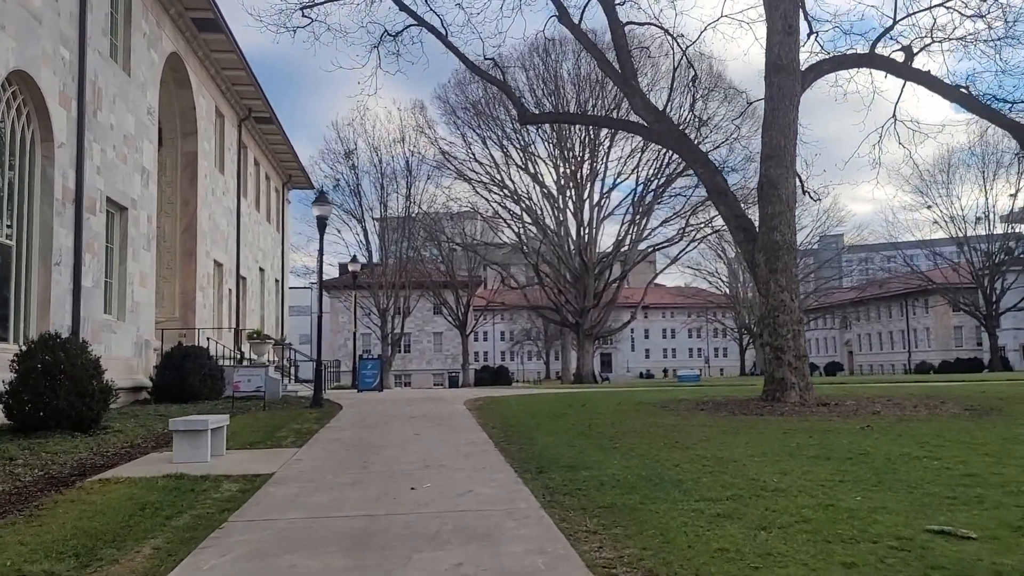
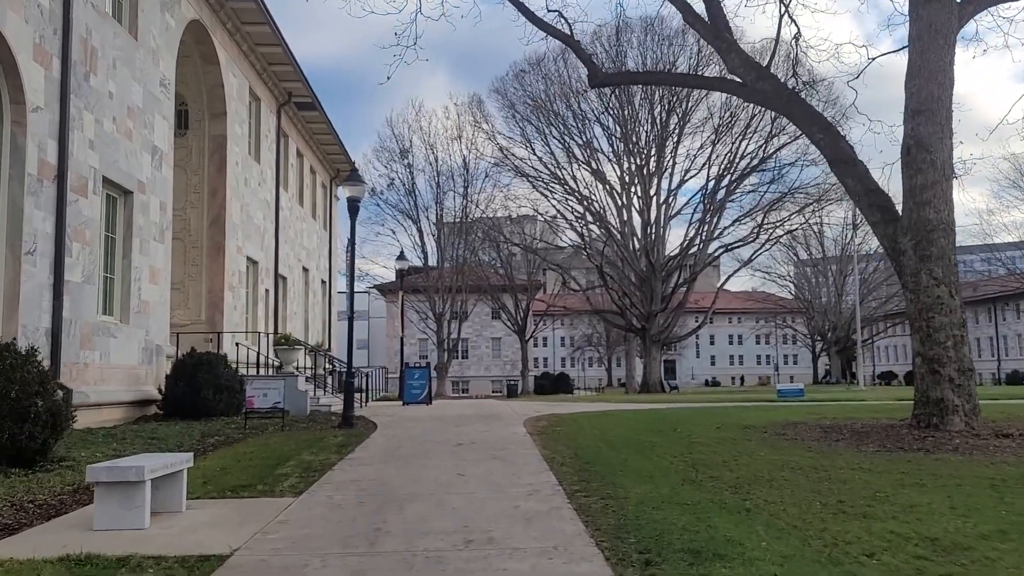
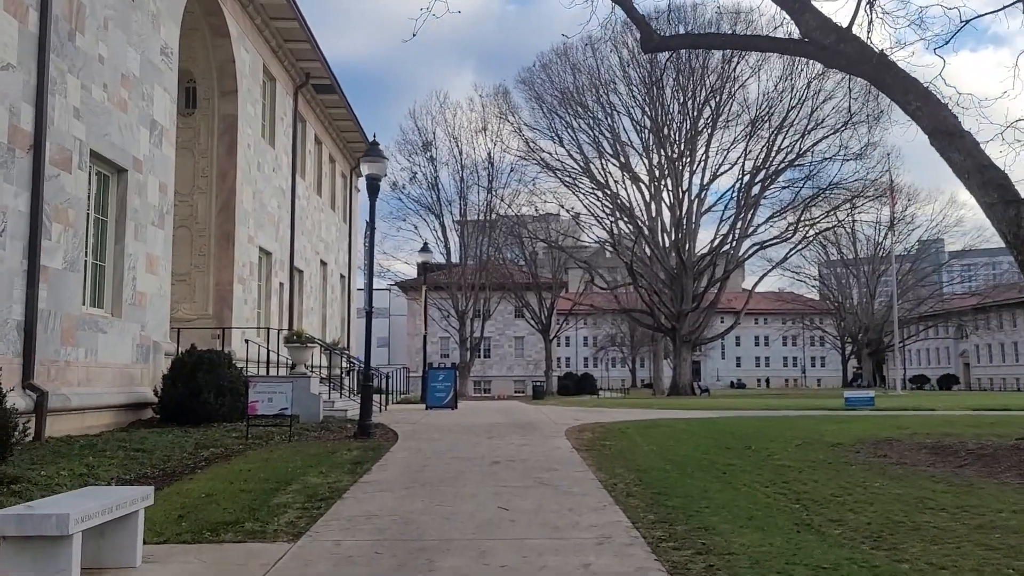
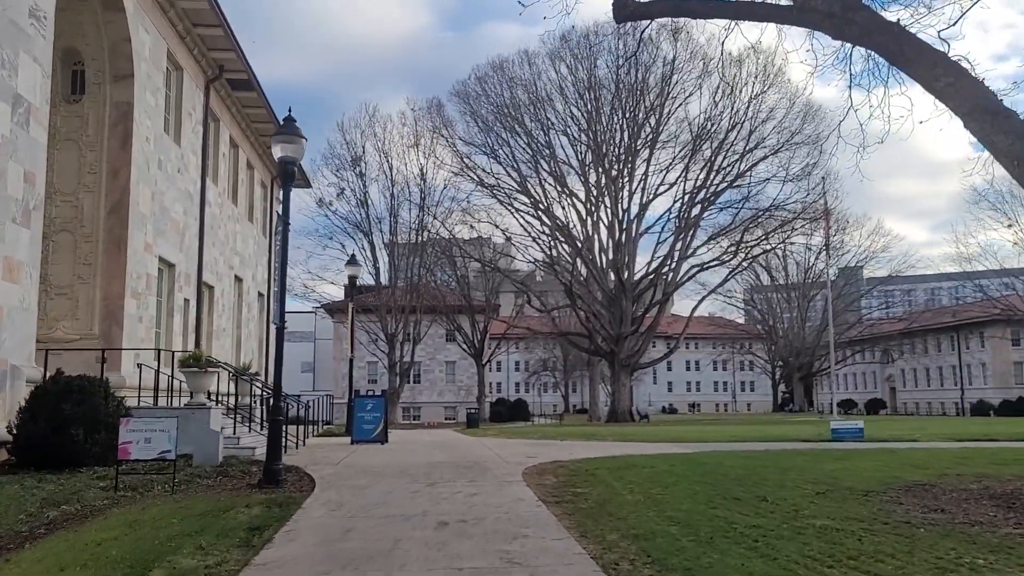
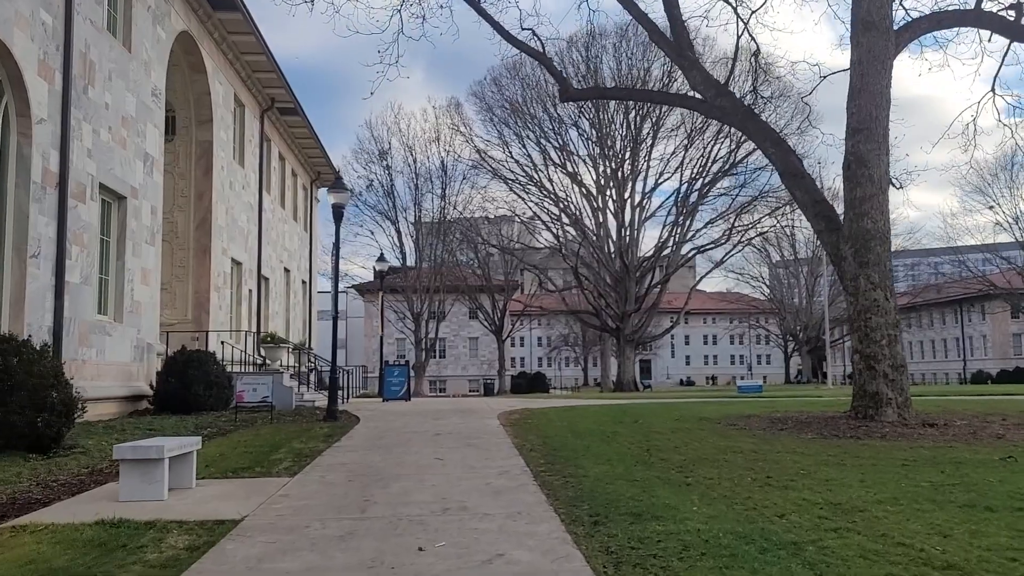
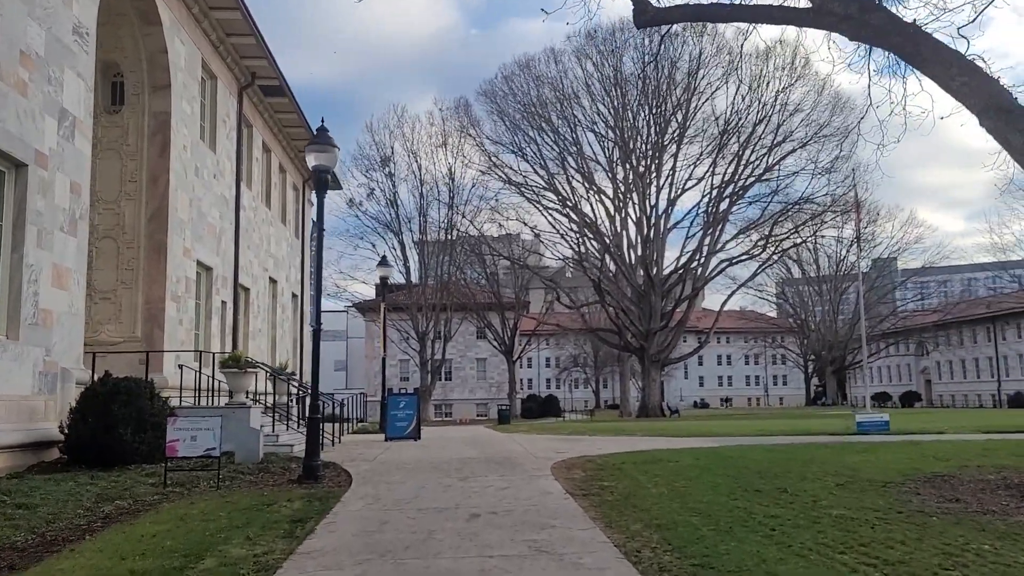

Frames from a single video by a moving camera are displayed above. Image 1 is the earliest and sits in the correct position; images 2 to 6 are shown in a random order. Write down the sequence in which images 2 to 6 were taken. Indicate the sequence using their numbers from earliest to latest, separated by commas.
5, 2, 3, 6, 4
